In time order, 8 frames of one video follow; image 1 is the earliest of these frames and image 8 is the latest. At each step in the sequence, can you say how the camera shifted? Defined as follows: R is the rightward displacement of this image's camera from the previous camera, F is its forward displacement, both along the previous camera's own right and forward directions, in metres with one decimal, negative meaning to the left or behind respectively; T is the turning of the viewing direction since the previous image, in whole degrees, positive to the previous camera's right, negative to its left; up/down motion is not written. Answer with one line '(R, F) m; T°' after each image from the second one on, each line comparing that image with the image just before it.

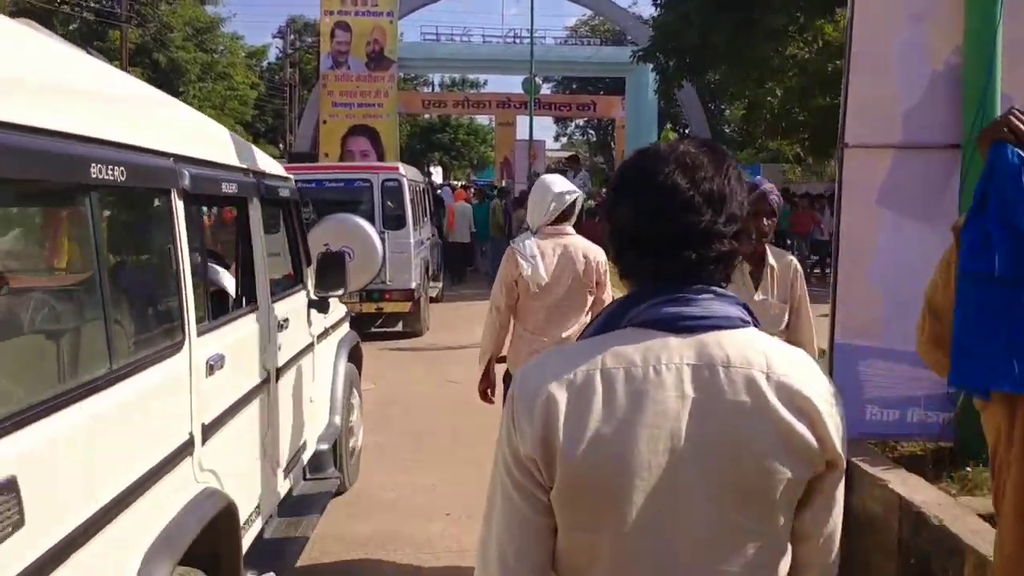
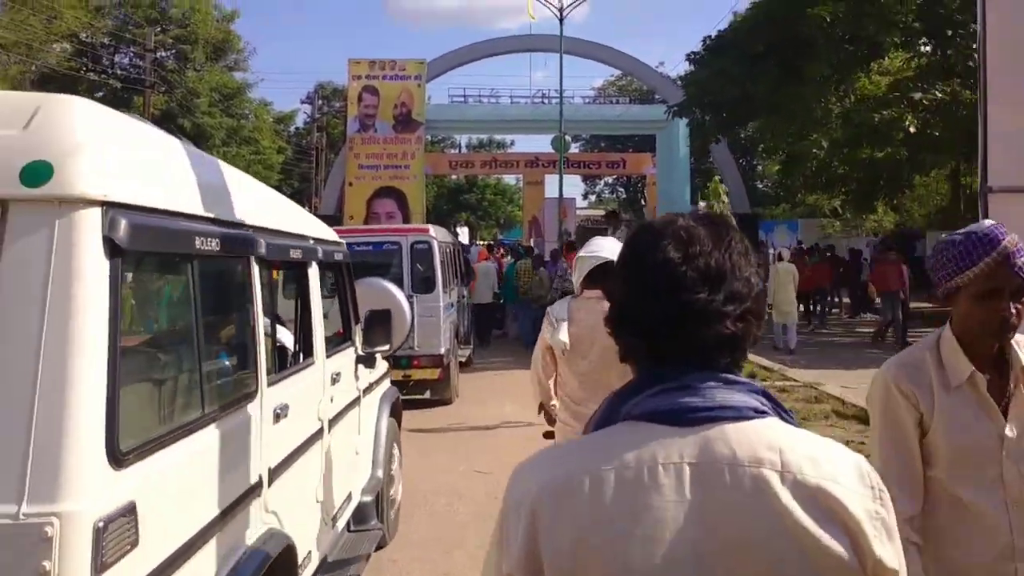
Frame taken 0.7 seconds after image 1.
(-0.1, +0.3) m; -2°
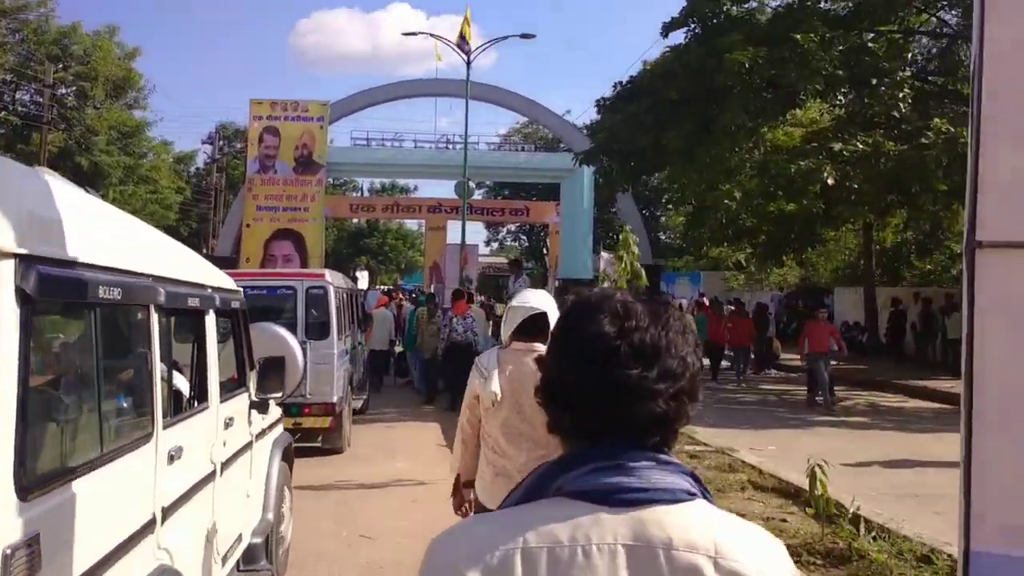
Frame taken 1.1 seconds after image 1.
(0.0, +0.3) m; +6°
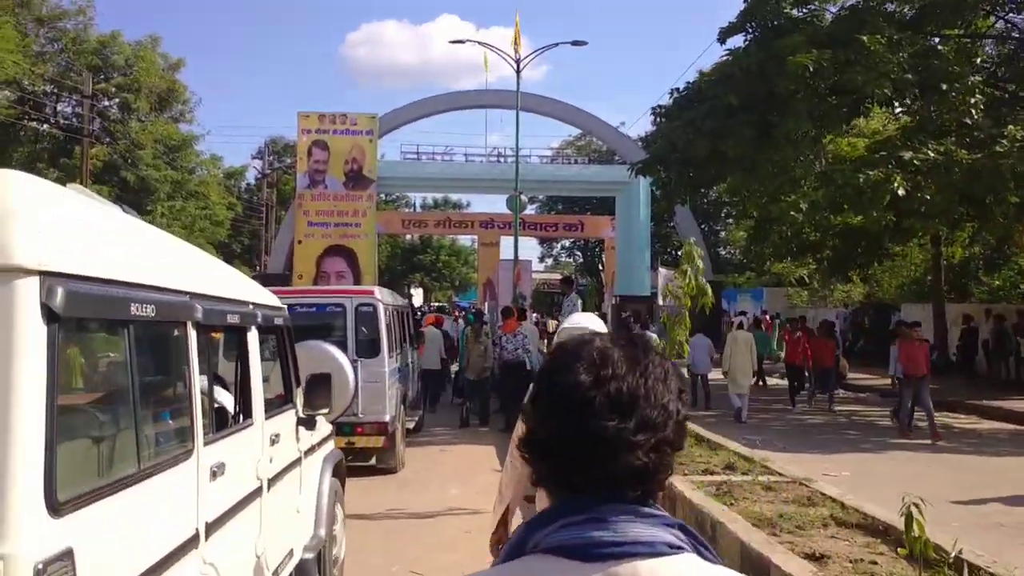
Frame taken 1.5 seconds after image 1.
(0.0, +0.2) m; -3°
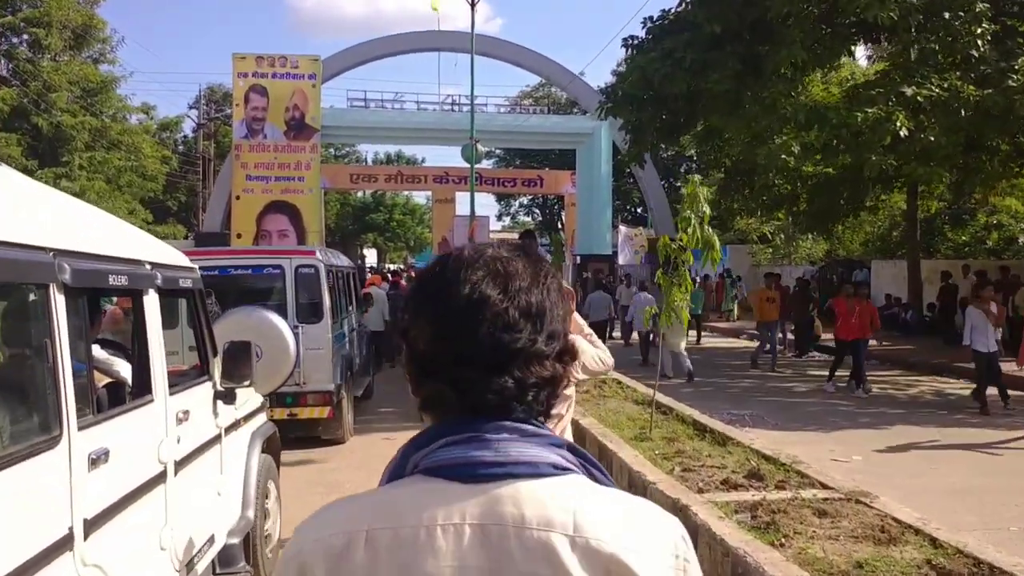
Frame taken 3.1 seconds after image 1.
(0.0, +0.8) m; +3°
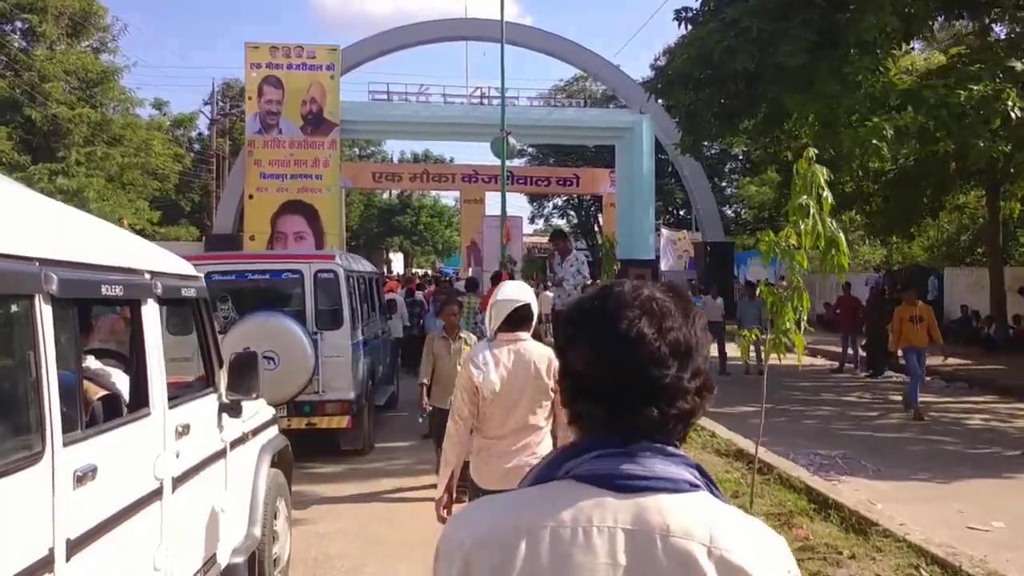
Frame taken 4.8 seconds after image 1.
(0.0, +0.8) m; -2°
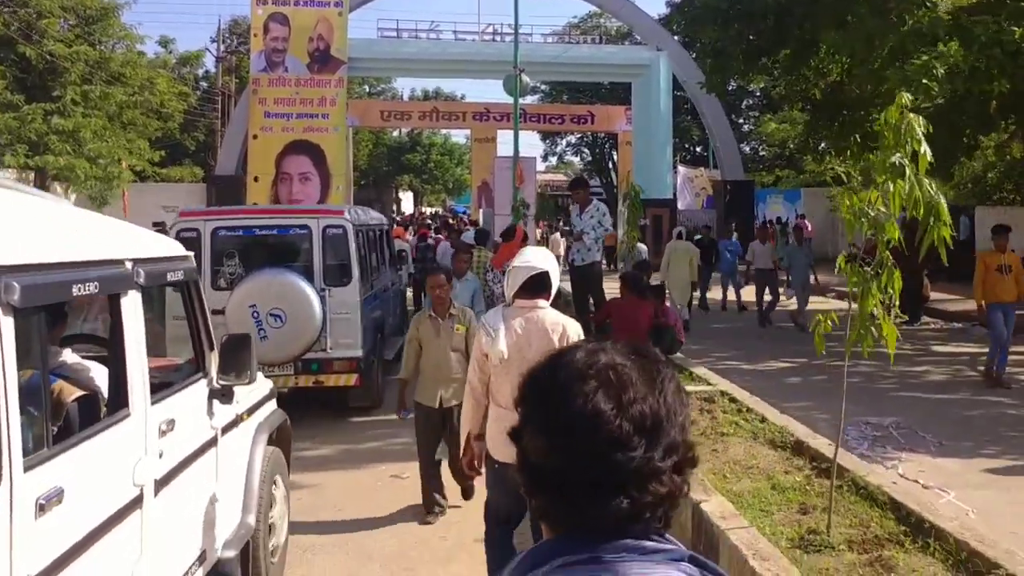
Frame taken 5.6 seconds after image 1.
(-0.1, +0.2) m; -1°
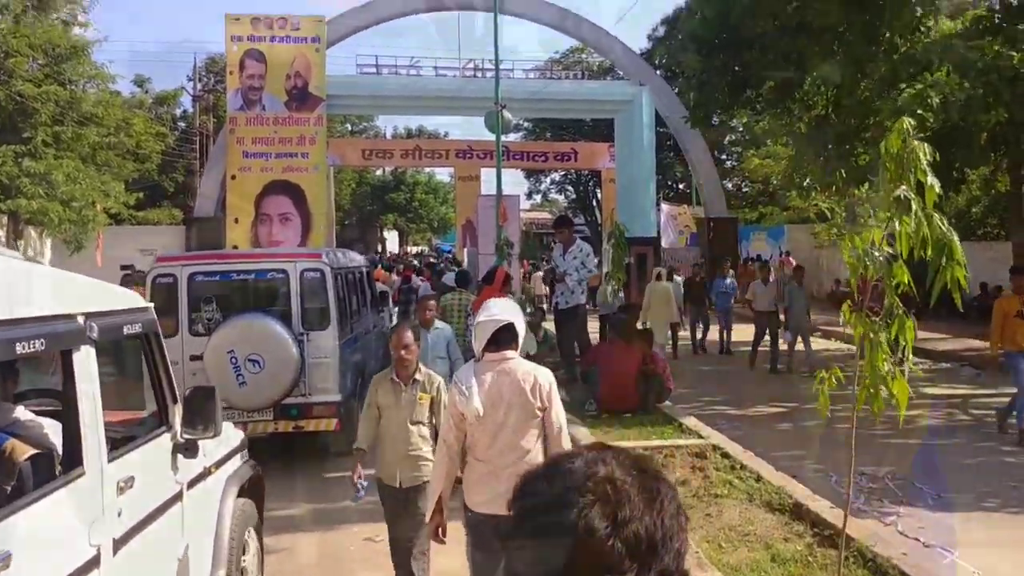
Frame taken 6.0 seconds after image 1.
(0.0, +0.2) m; +1°
